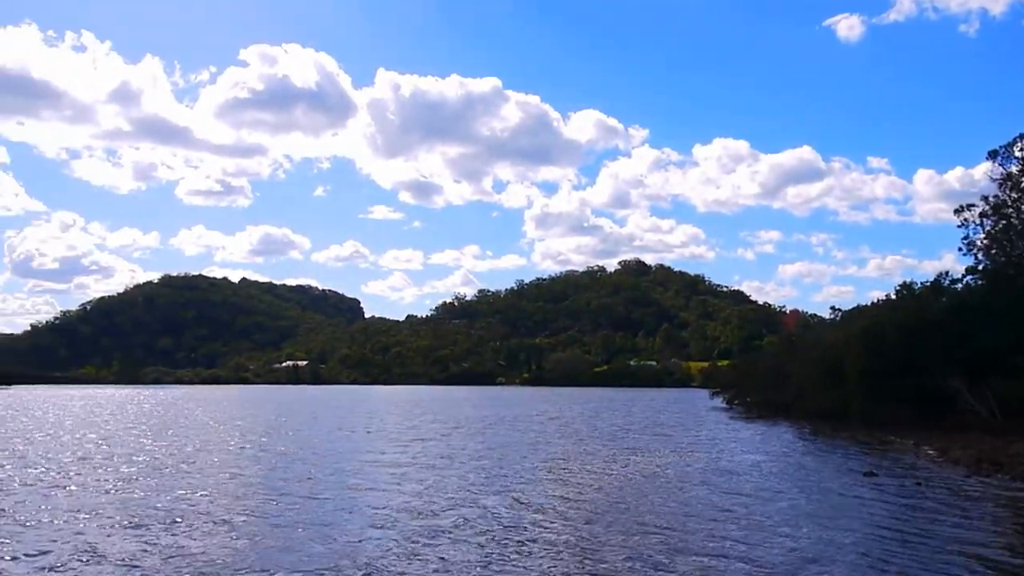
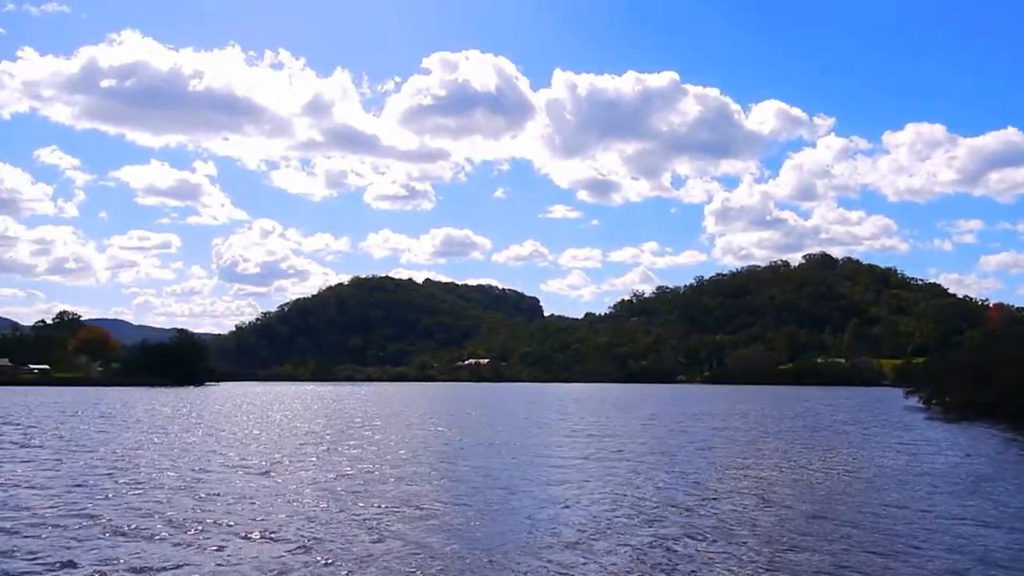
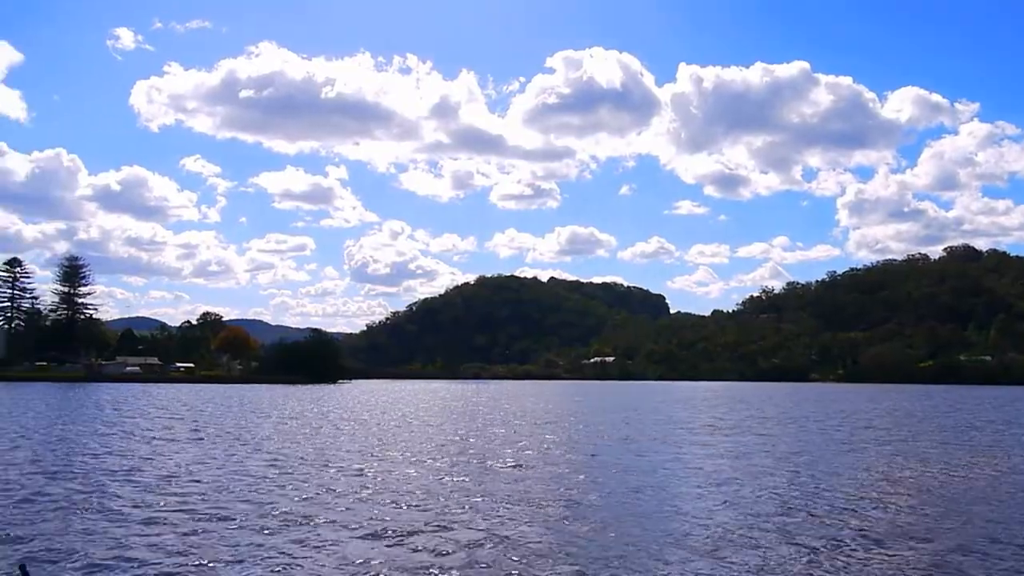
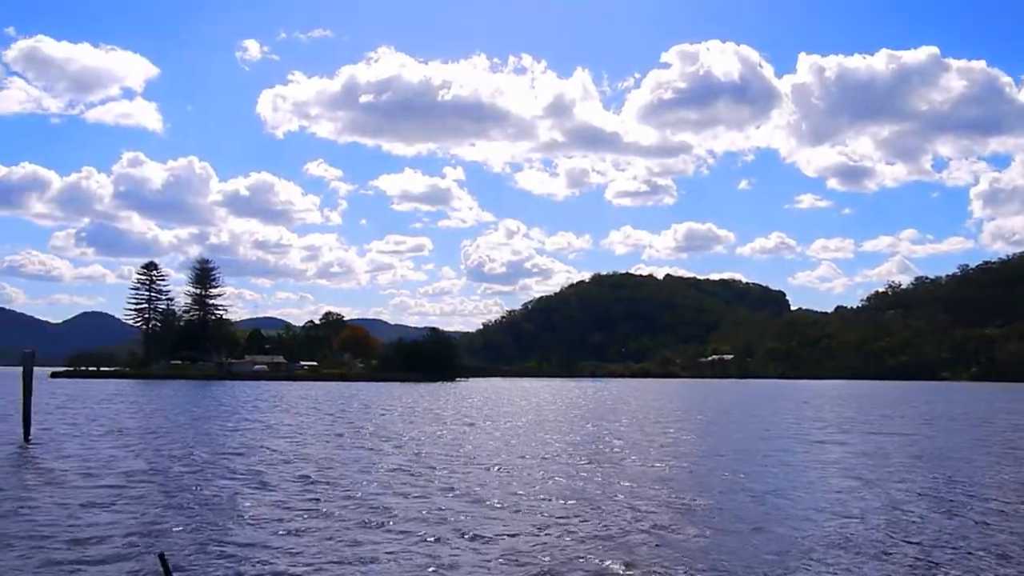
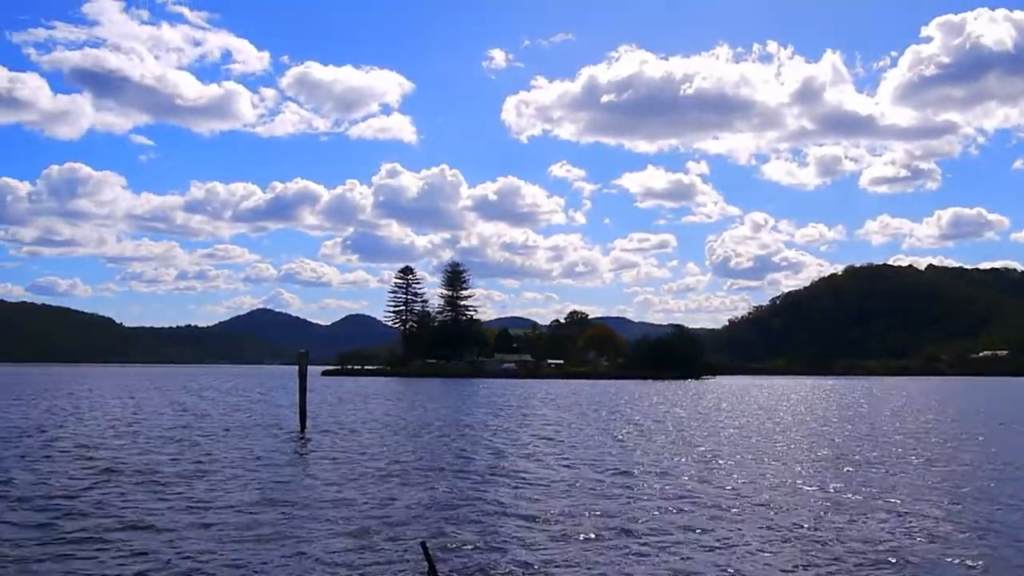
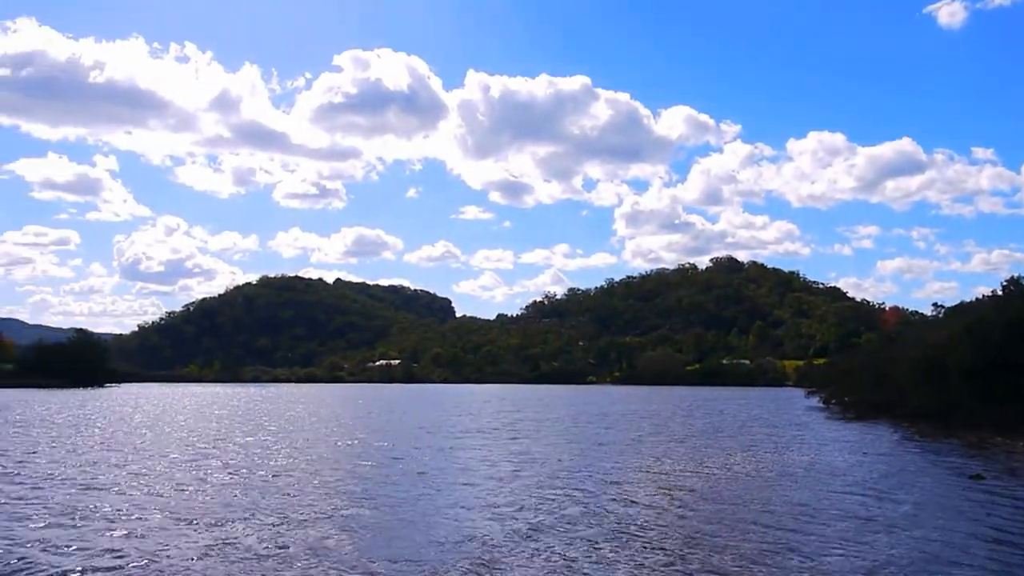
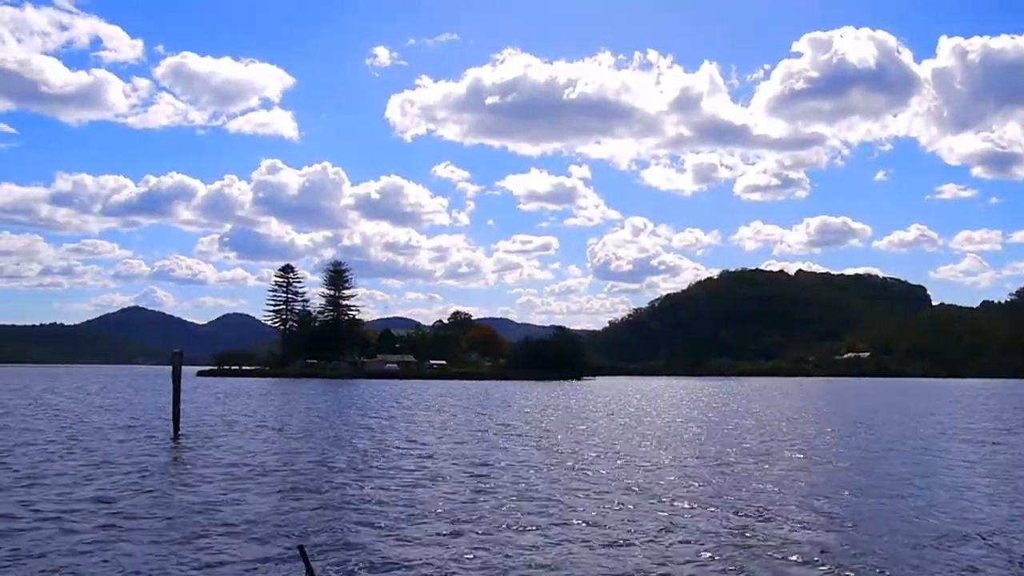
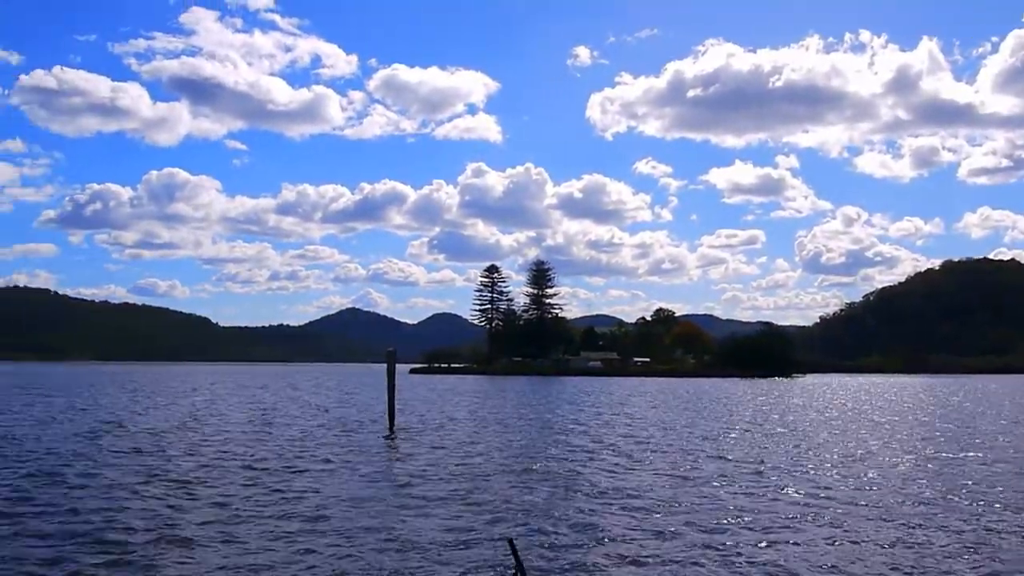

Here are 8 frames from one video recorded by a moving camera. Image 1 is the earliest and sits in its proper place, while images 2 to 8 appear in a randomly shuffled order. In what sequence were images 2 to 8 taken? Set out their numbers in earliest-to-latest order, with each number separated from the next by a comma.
6, 2, 3, 4, 7, 5, 8
